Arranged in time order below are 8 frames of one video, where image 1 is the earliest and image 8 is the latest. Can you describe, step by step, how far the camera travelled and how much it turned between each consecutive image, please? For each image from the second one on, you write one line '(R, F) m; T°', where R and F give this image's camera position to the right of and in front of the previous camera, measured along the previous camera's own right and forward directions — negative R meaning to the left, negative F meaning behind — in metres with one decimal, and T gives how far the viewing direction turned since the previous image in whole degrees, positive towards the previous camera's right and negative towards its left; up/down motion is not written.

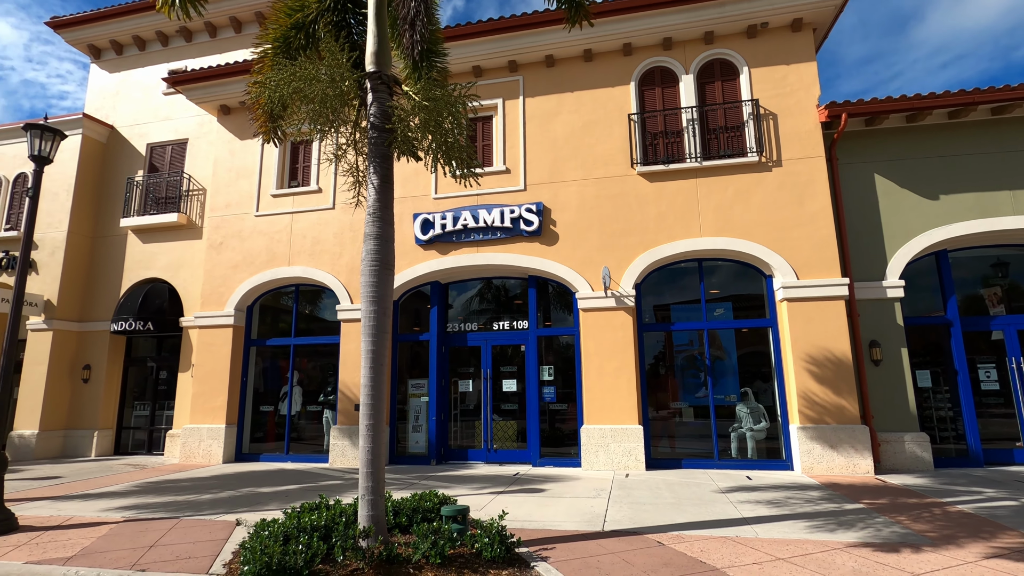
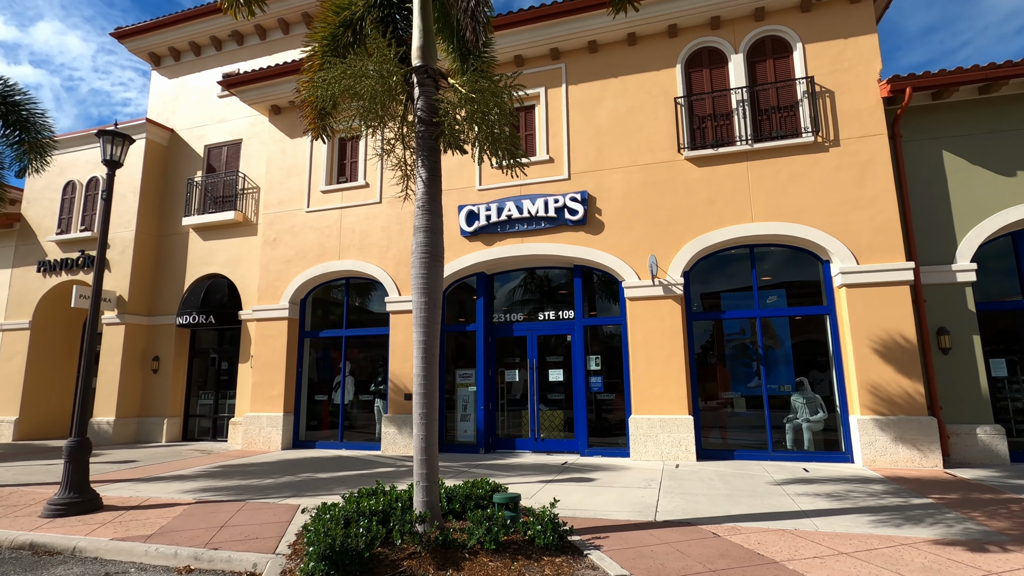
(-0.1, 0.0) m; -5°
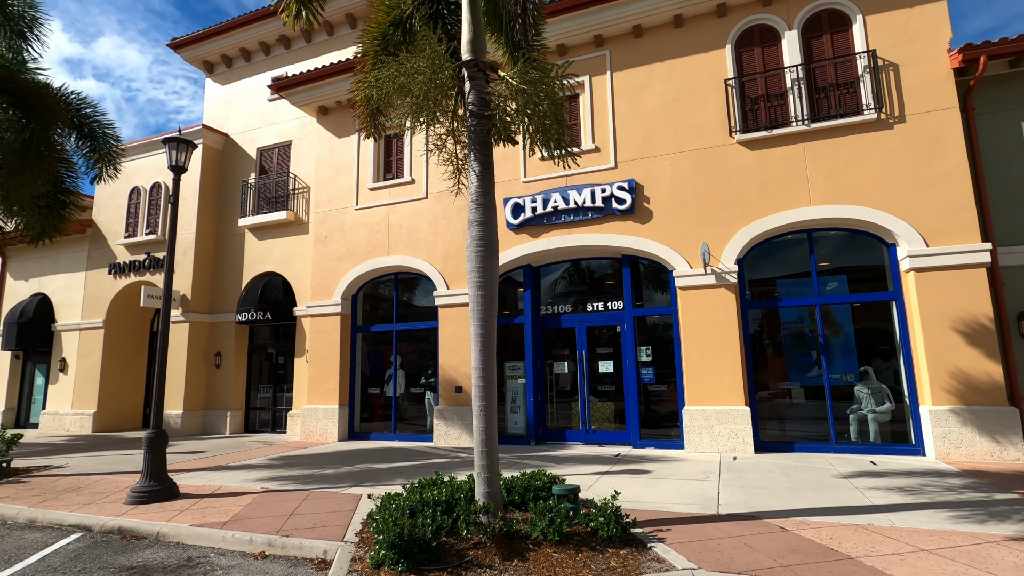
(-0.2, 0.0) m; -4°
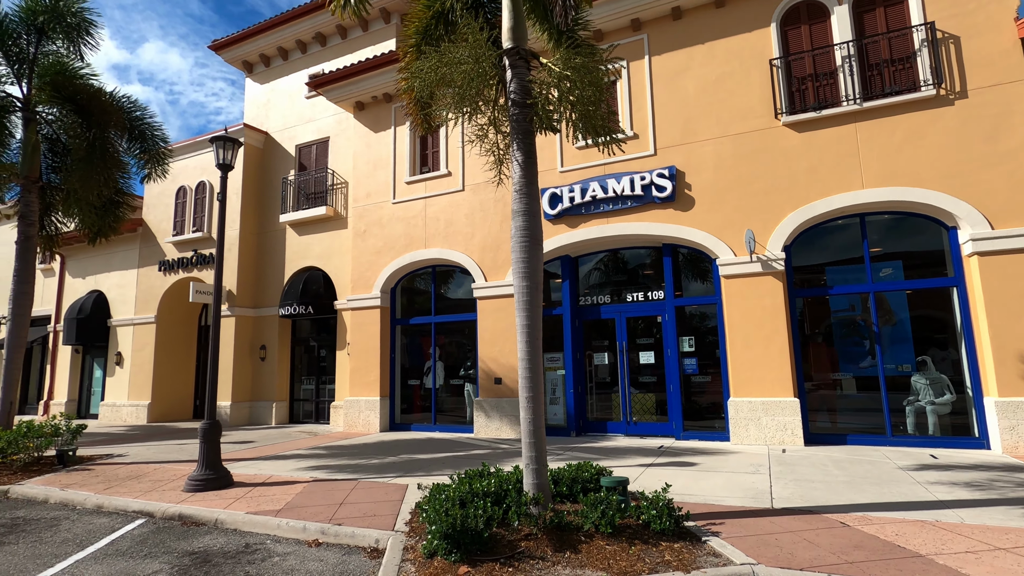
(-0.1, 0.0) m; -3°
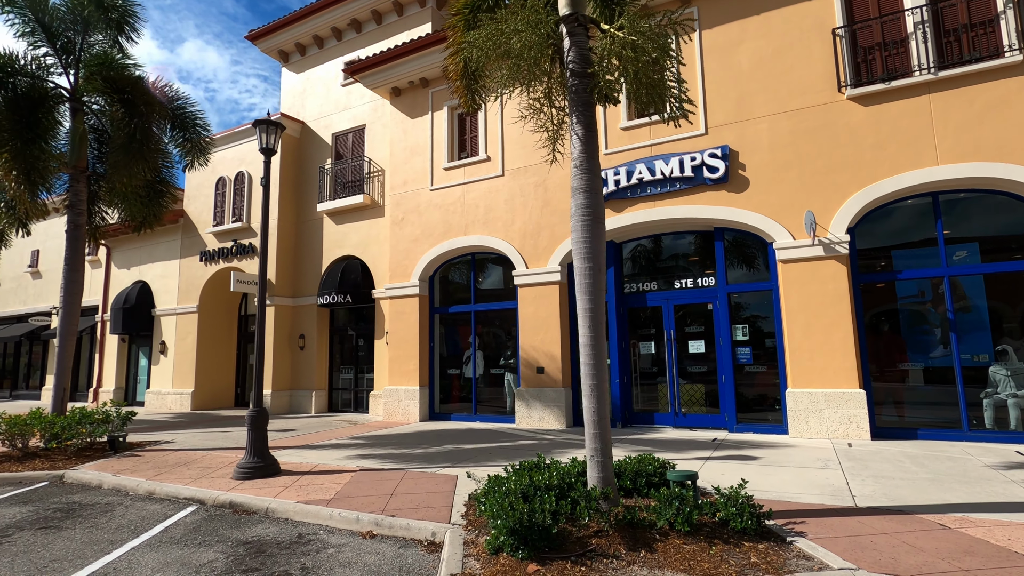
(-0.3, +0.3) m; -3°
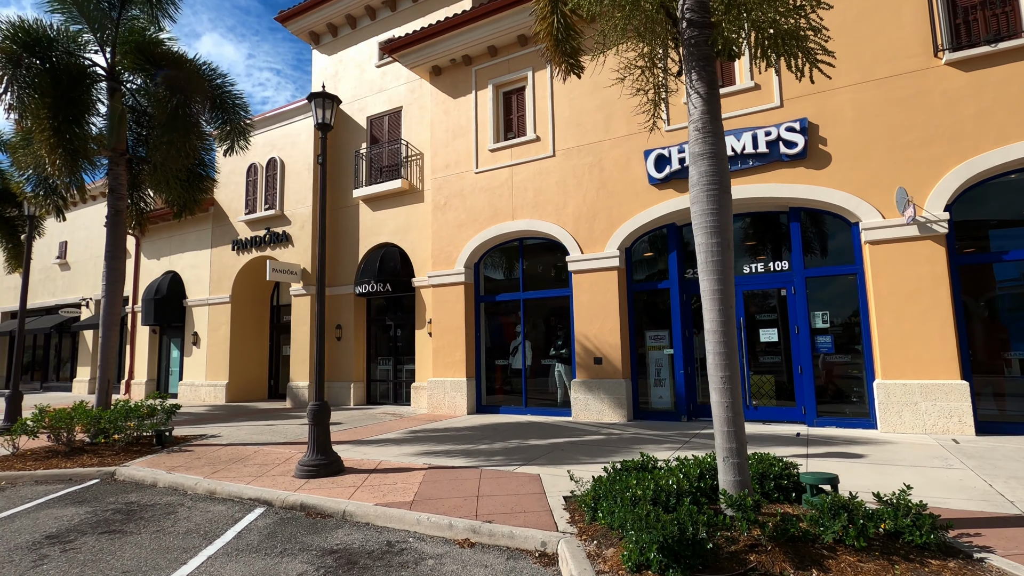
(-0.9, +0.6) m; -1°
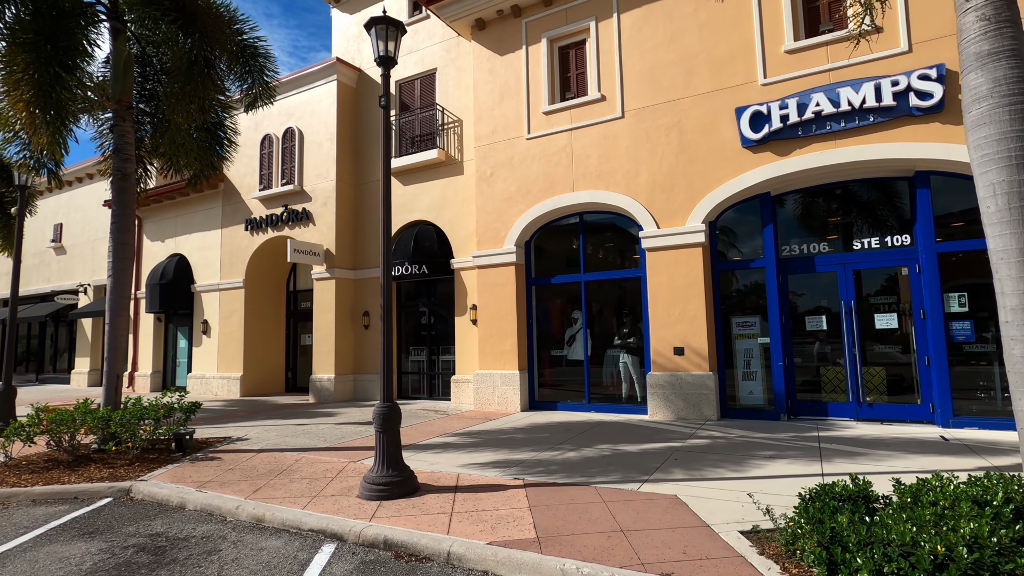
(-1.3, +1.5) m; 0°
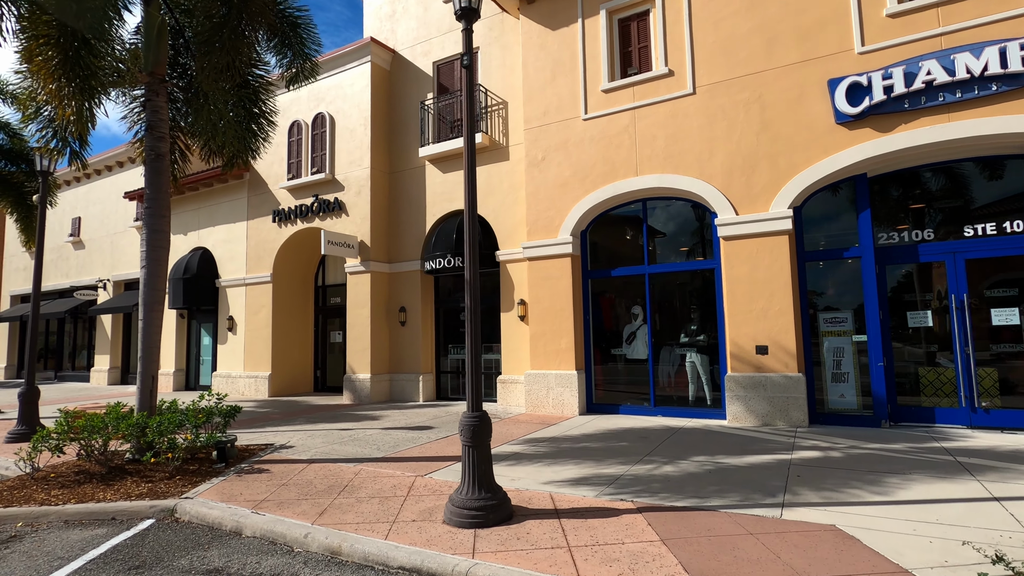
(-0.9, +0.9) m; -1°
